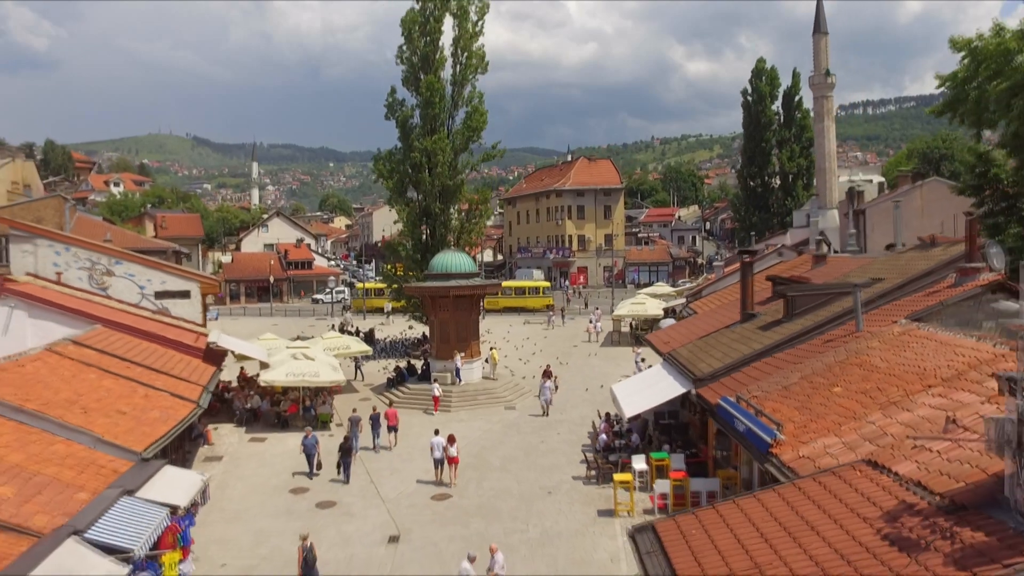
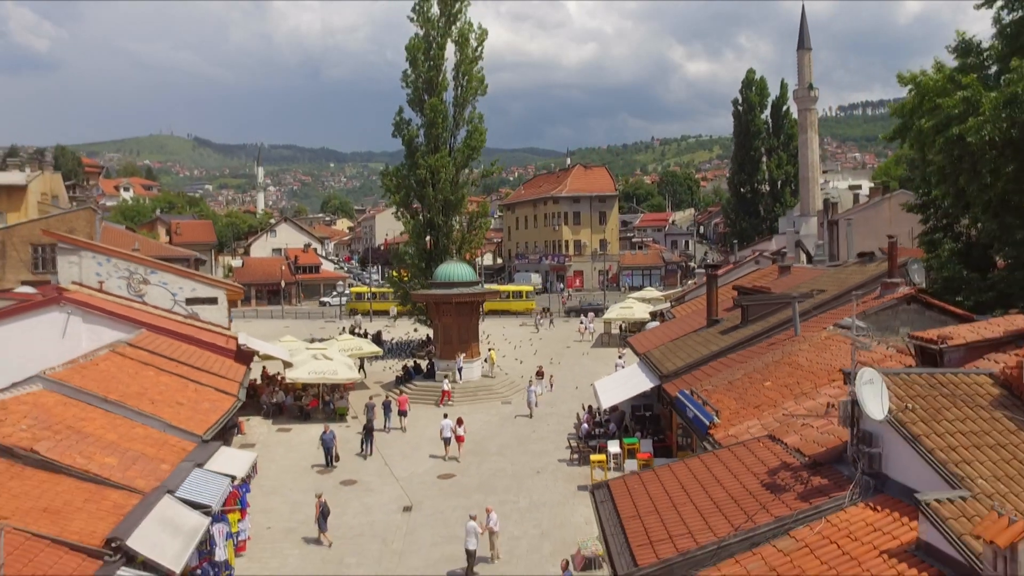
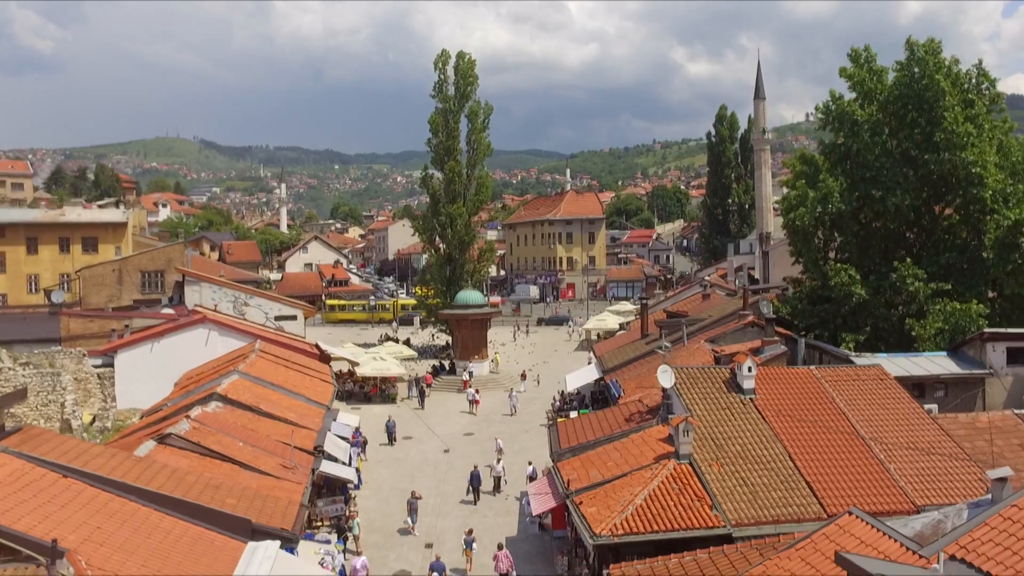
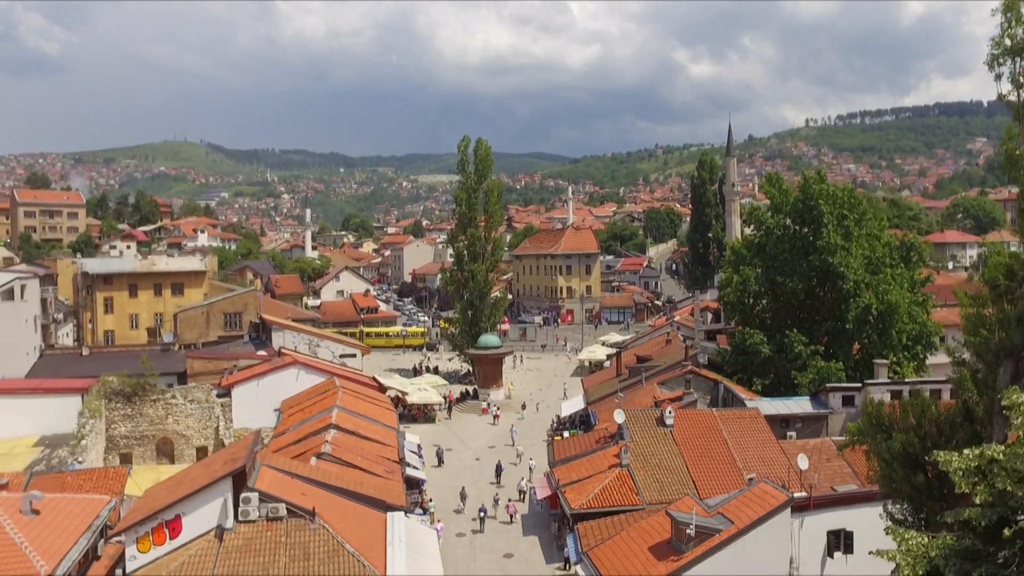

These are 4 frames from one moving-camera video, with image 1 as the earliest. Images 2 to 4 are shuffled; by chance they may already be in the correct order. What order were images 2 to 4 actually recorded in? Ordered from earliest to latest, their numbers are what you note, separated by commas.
2, 3, 4
